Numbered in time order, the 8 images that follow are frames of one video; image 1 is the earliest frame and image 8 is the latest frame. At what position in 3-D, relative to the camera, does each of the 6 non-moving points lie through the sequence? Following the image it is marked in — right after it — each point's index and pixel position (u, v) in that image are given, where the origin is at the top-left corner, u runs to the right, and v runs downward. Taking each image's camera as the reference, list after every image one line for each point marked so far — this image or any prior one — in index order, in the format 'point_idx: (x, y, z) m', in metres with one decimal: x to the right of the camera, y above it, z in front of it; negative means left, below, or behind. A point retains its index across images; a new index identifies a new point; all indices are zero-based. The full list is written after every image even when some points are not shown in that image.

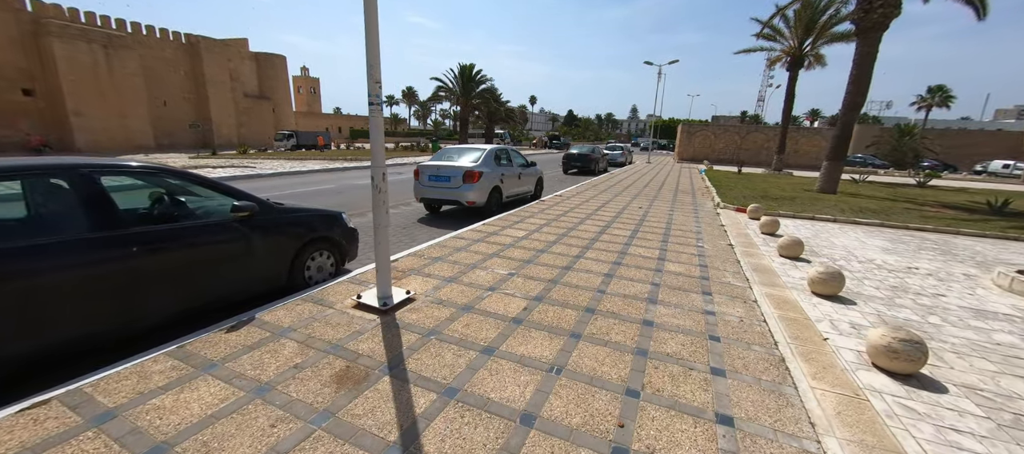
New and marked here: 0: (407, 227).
0: (-2.0, 0.0, +7.3) m
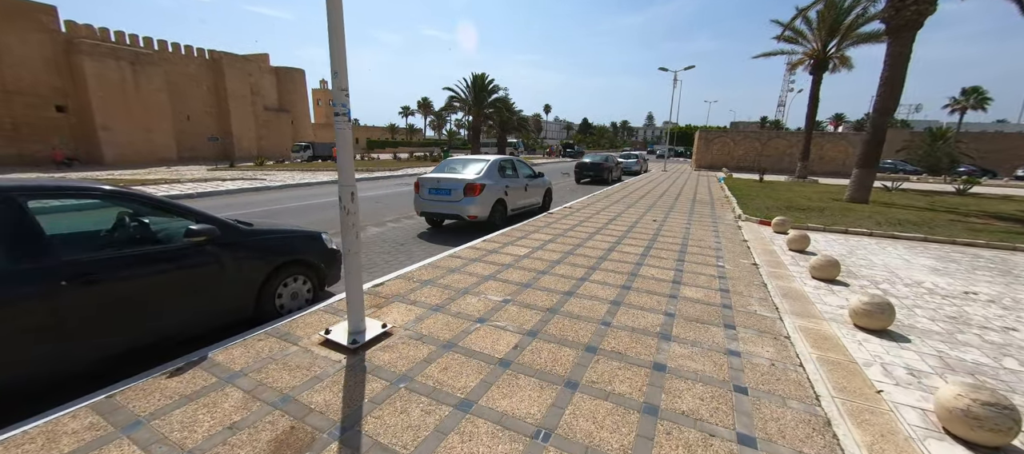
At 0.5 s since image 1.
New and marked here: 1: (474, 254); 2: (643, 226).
0: (-1.9, -0.3, +6.9) m
1: (-0.6, -0.4, +5.4) m
2: (+2.6, 0.0, +7.9) m
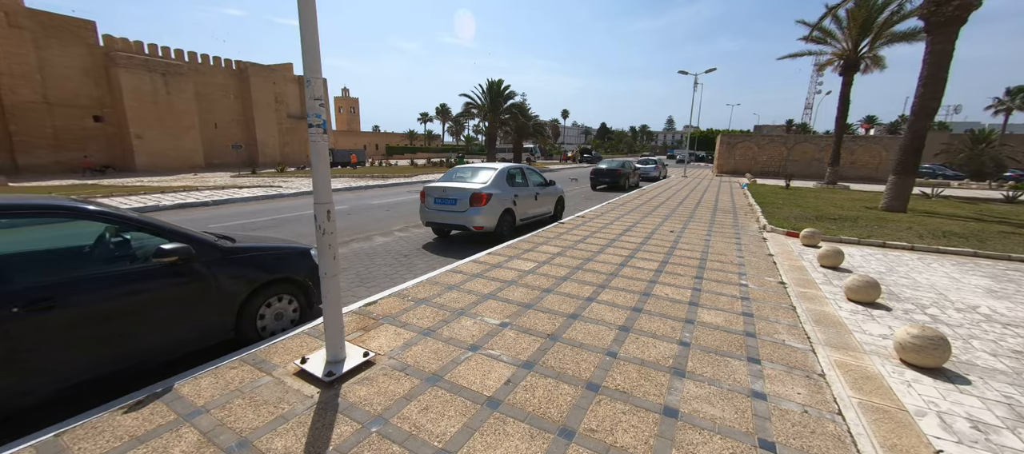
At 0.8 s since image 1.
0: (-1.8, -0.5, +6.7) m
1: (-0.5, -0.6, +5.2) m
2: (+2.8, -0.2, +7.4) m
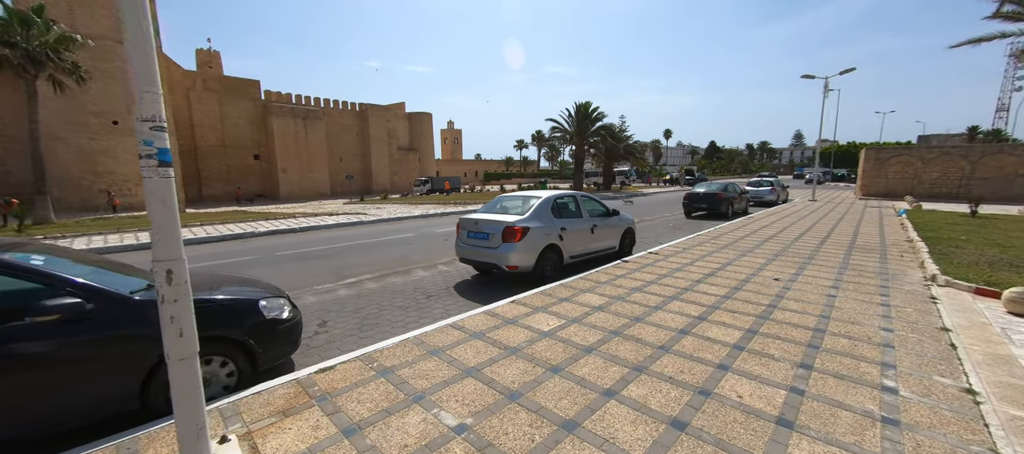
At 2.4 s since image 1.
0: (-1.2, -1.0, +6.0) m
1: (-0.3, -1.1, +4.1) m
2: (+3.4, -0.8, +5.5) m
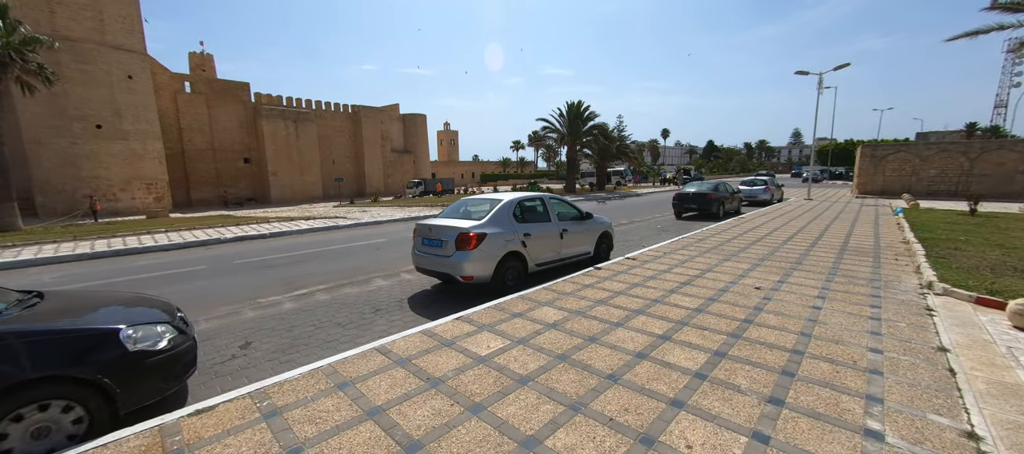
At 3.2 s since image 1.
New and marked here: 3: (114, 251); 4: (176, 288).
0: (-1.8, -1.1, +5.4) m
1: (-0.9, -1.1, +3.6) m
2: (+2.8, -0.9, +5.0) m
3: (-9.9, -0.6, +9.7) m
4: (-5.5, -1.0, +6.5) m
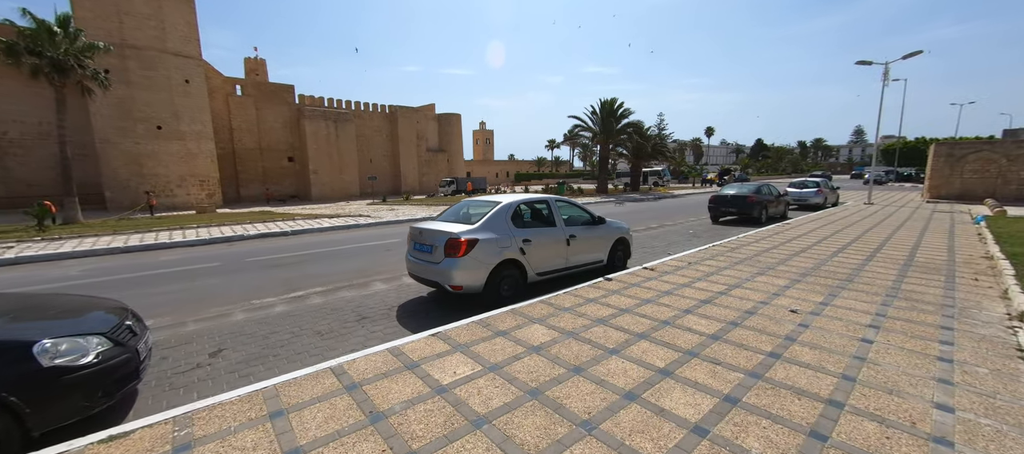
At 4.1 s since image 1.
0: (-1.9, -1.2, +5.1) m
1: (-1.2, -1.2, +3.2) m
2: (+2.7, -1.0, +4.2) m
3: (-9.5, -0.5, +10.1) m
4: (-5.5, -1.0, +6.5) m
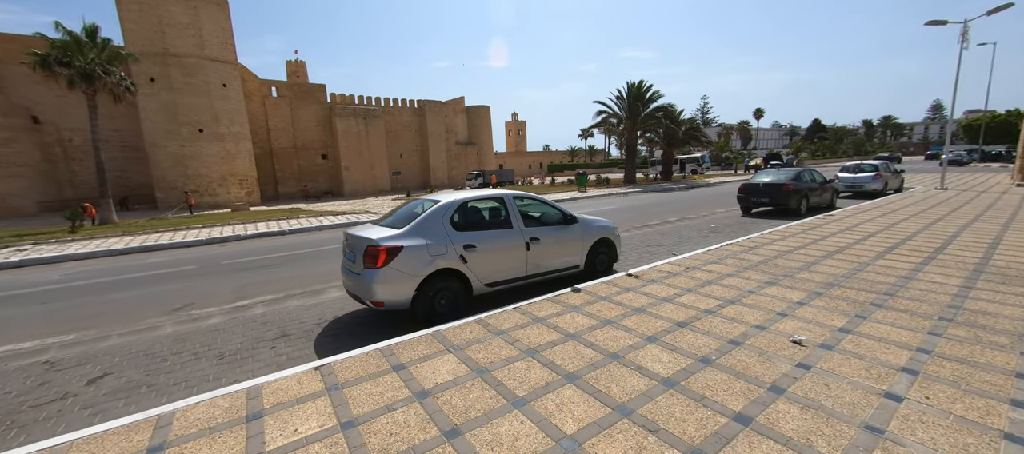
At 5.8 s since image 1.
0: (-2.6, -1.2, +4.5) m
1: (-2.1, -1.3, +2.5) m
2: (+1.9, -1.0, +3.2) m
3: (-9.7, -0.5, +10.2) m
4: (-6.0, -1.1, +6.2) m
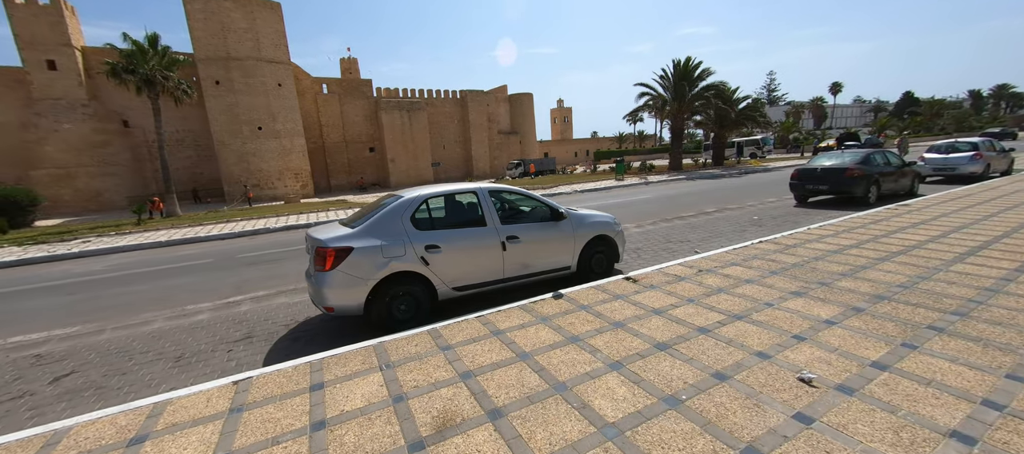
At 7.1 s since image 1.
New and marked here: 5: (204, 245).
0: (-2.9, -1.2, +4.4) m
1: (-2.6, -1.3, +2.3) m
2: (+1.4, -1.0, +2.5) m
3: (-9.2, -0.3, +10.9) m
4: (-6.1, -1.0, +6.5) m
5: (-8.0, -0.5, +10.1) m
